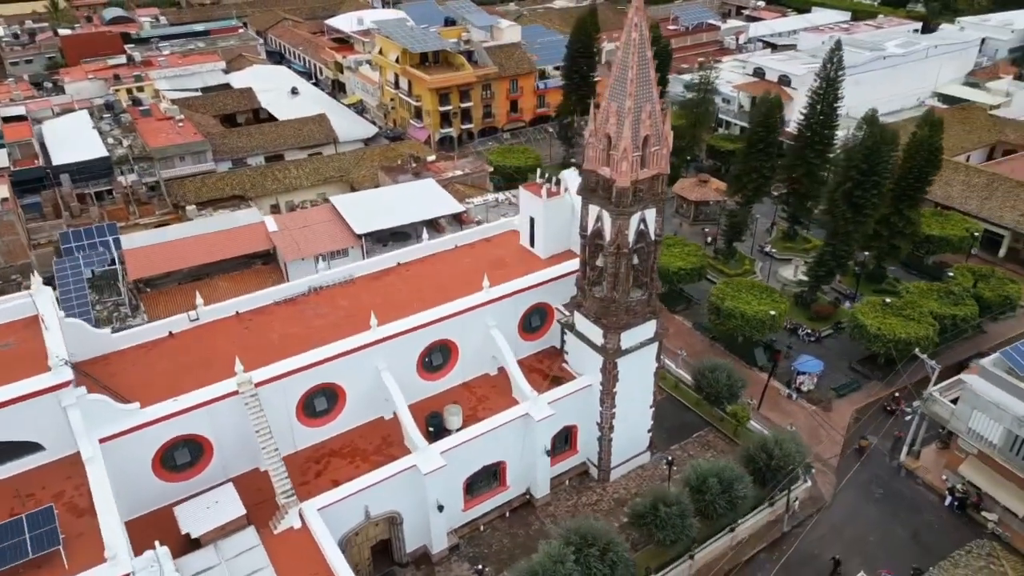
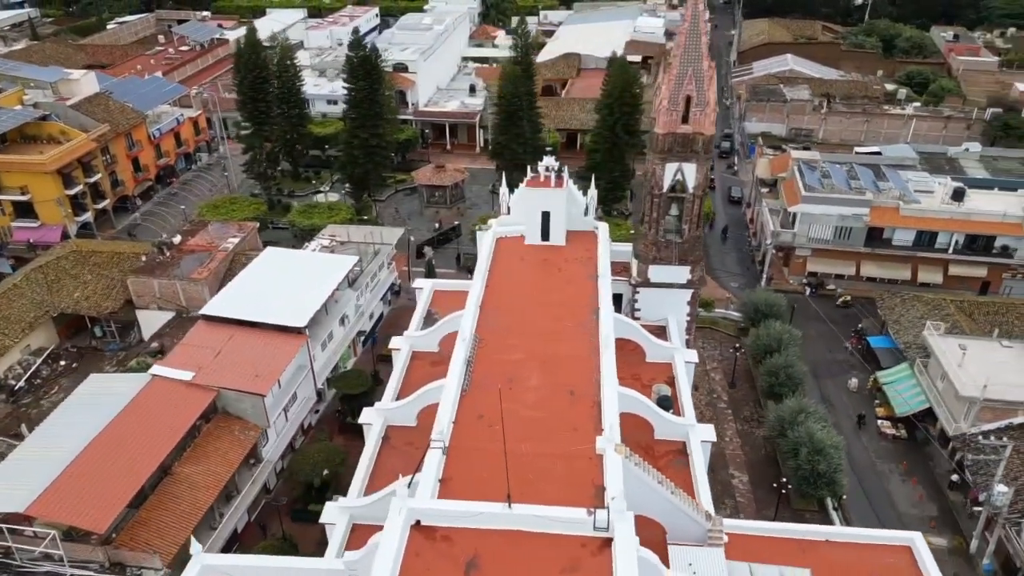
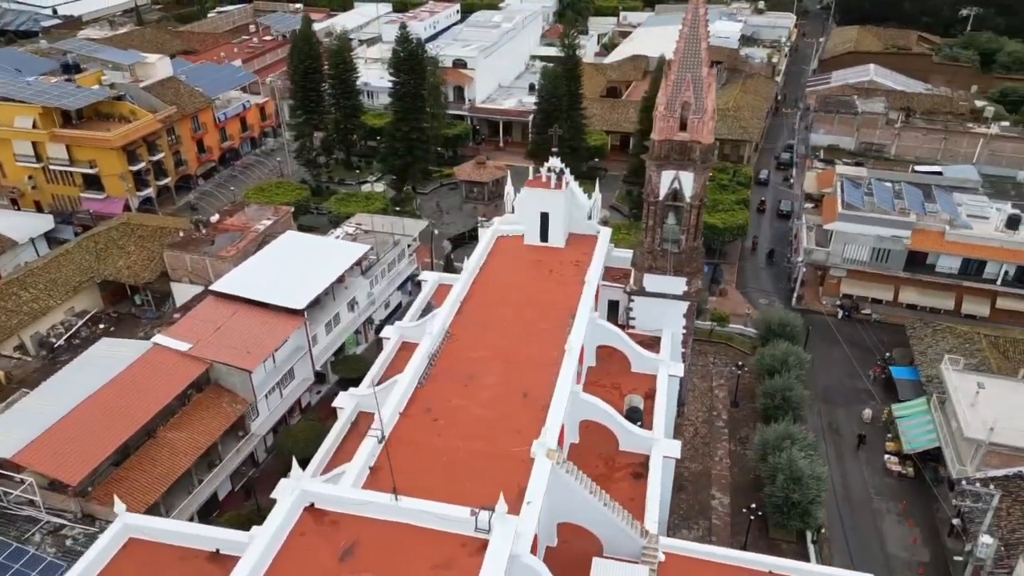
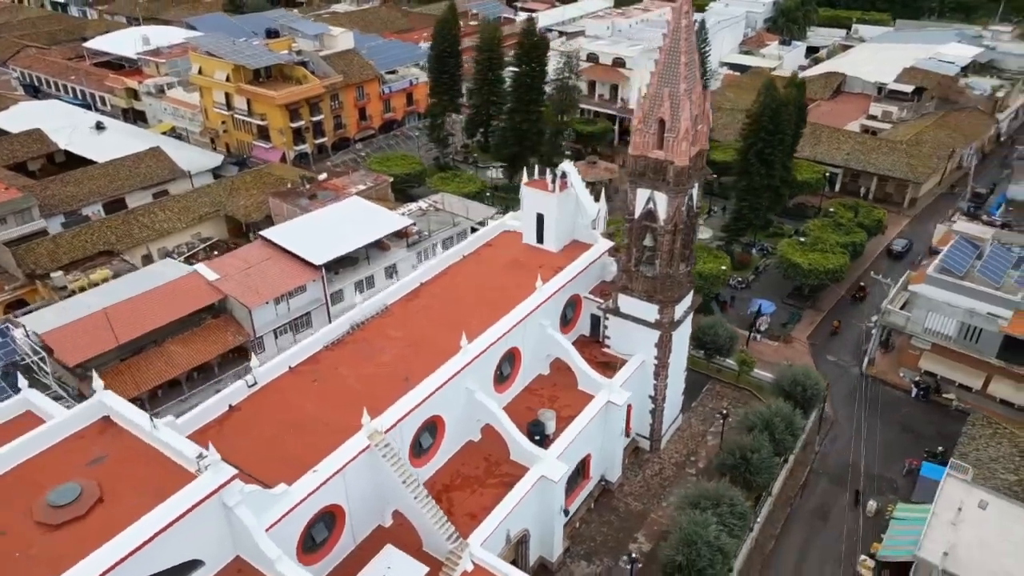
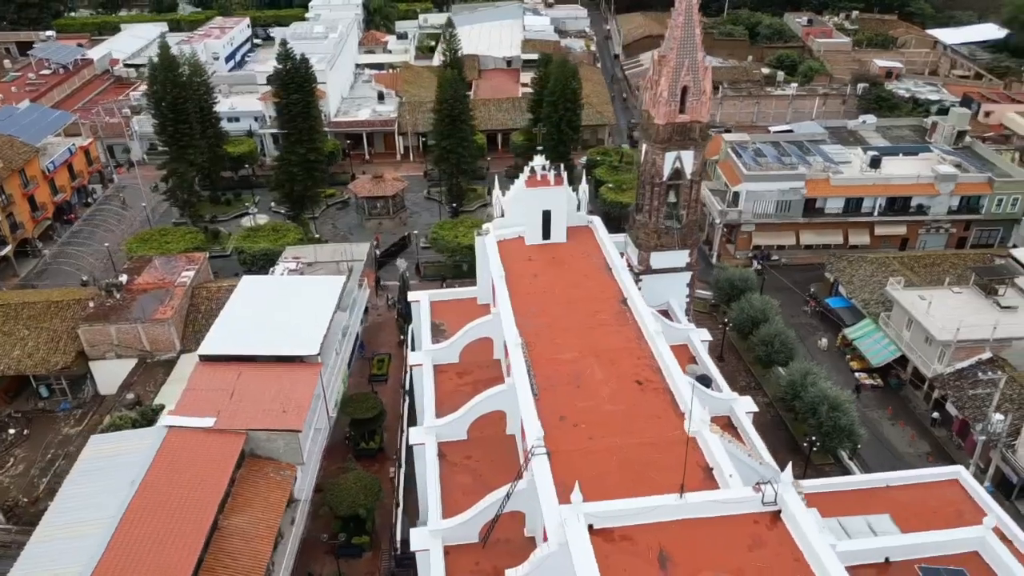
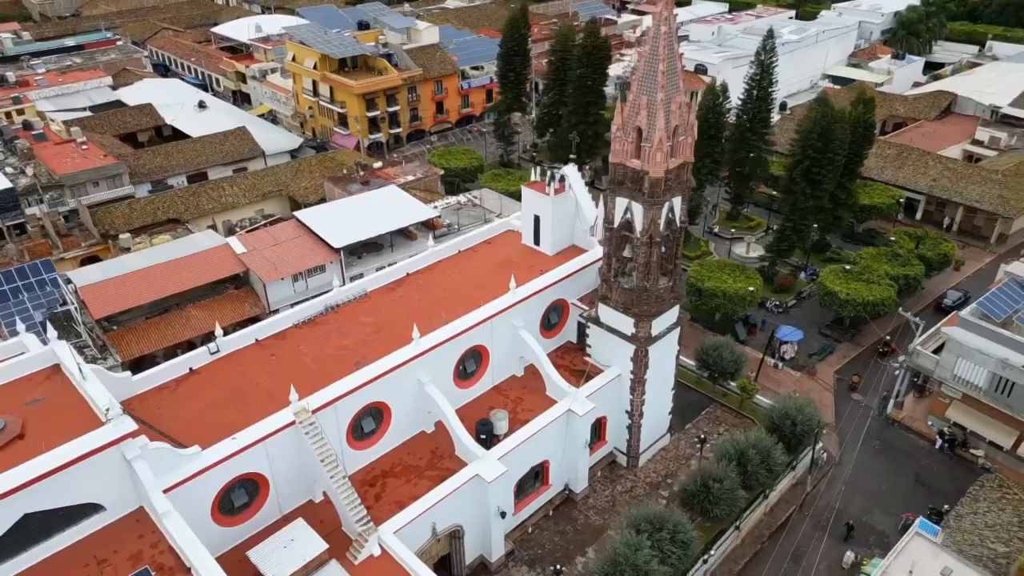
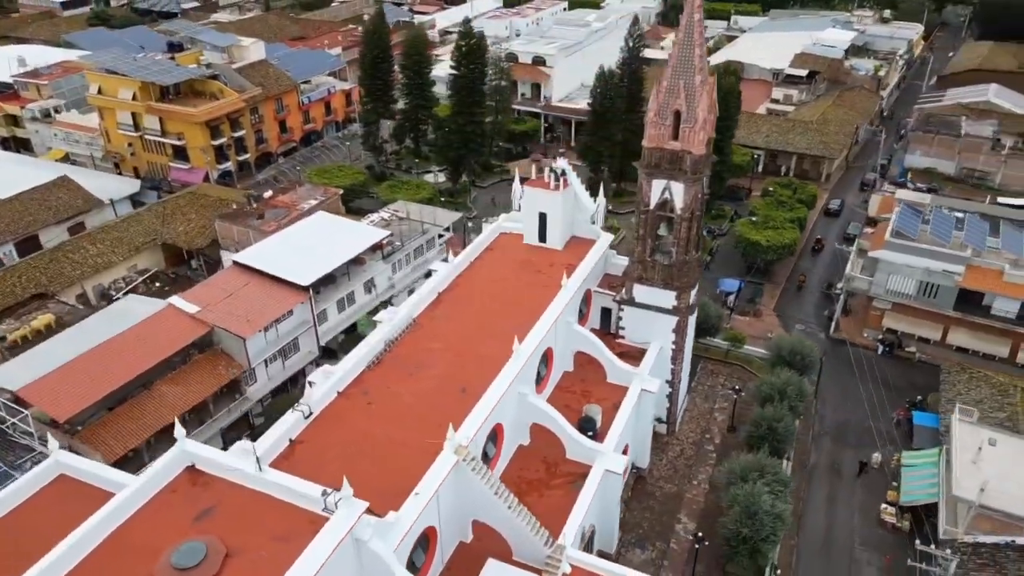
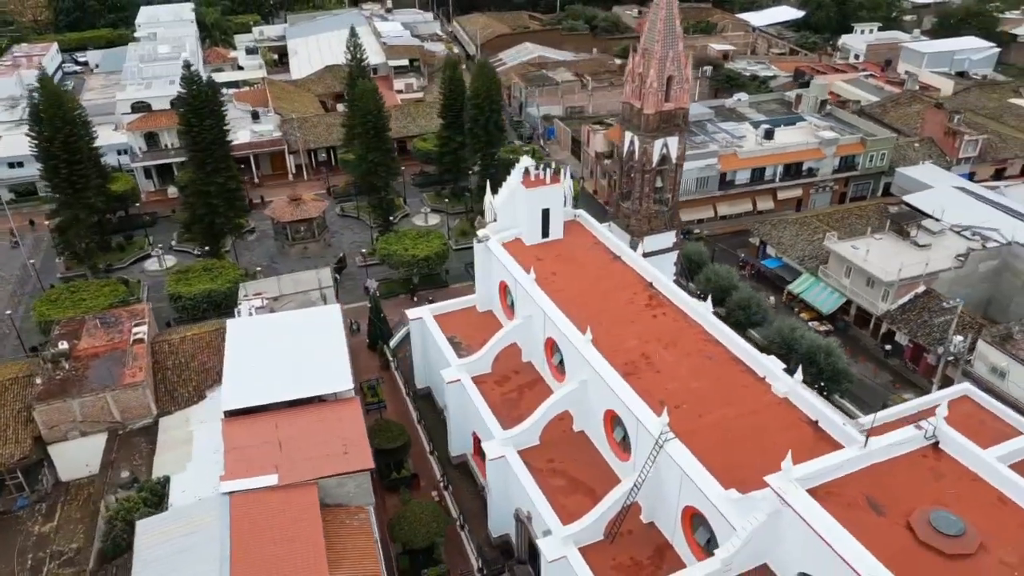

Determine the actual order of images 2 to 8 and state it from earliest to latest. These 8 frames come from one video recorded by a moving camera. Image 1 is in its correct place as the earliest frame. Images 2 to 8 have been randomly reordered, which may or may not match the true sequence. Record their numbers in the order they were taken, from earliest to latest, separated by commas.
6, 4, 7, 3, 2, 5, 8
